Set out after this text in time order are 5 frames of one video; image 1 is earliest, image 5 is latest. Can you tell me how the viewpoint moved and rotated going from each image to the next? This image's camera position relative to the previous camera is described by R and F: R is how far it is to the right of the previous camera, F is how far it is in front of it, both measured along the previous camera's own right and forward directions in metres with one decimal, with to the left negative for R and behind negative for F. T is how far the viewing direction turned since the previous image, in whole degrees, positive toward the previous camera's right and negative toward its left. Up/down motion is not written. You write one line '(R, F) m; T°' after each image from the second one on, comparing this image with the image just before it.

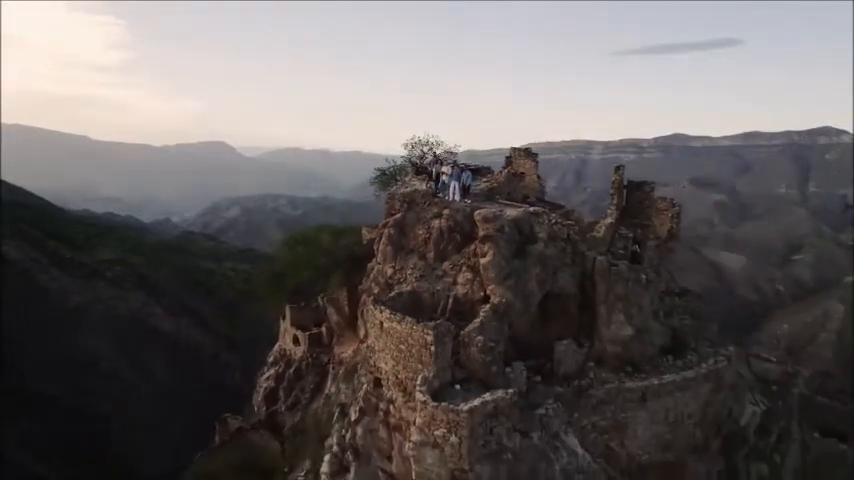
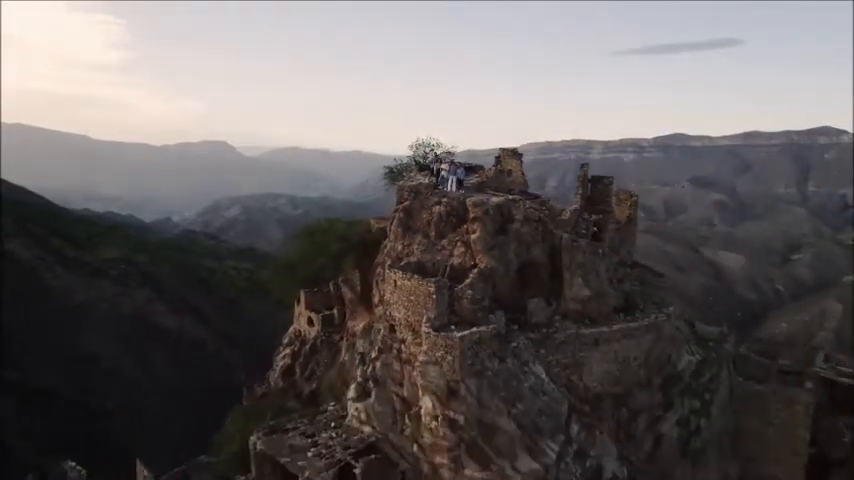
(0.0, -2.2) m; 0°
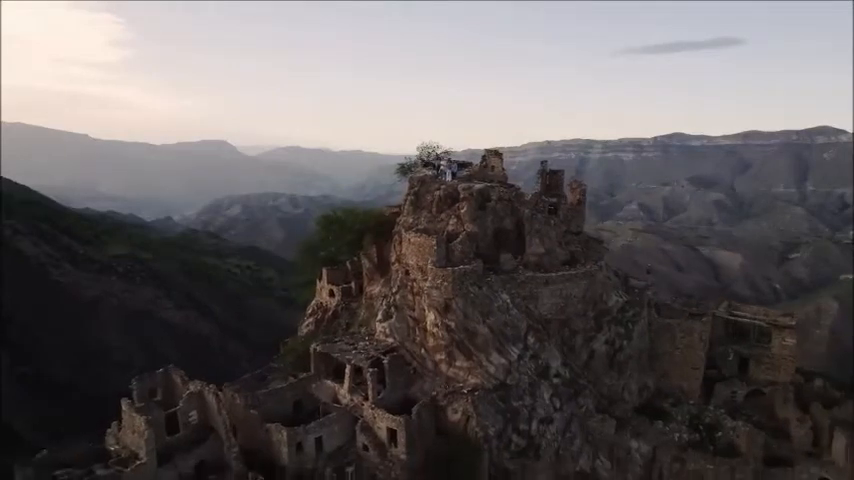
(-0.1, -4.5) m; 0°
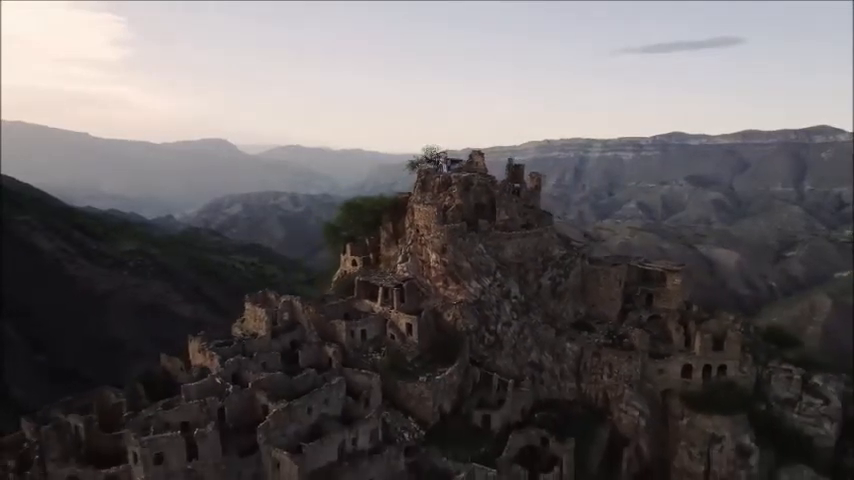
(-0.1, -7.4) m; 0°
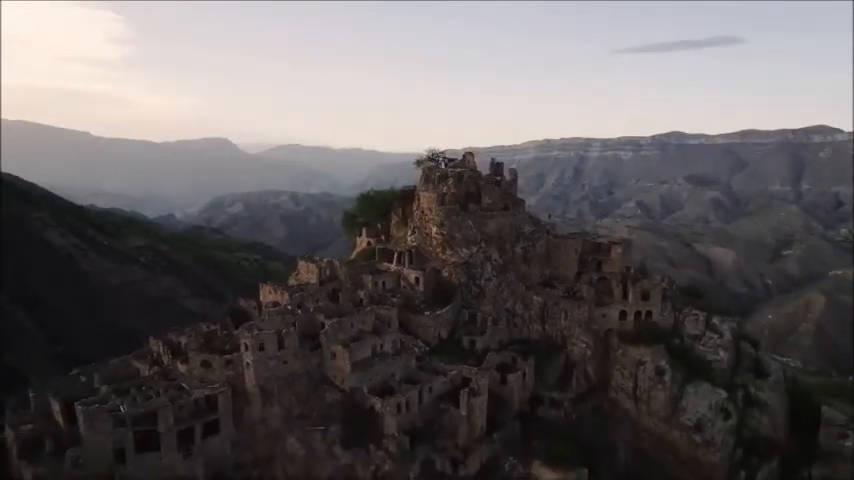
(-0.1, -7.4) m; 0°
